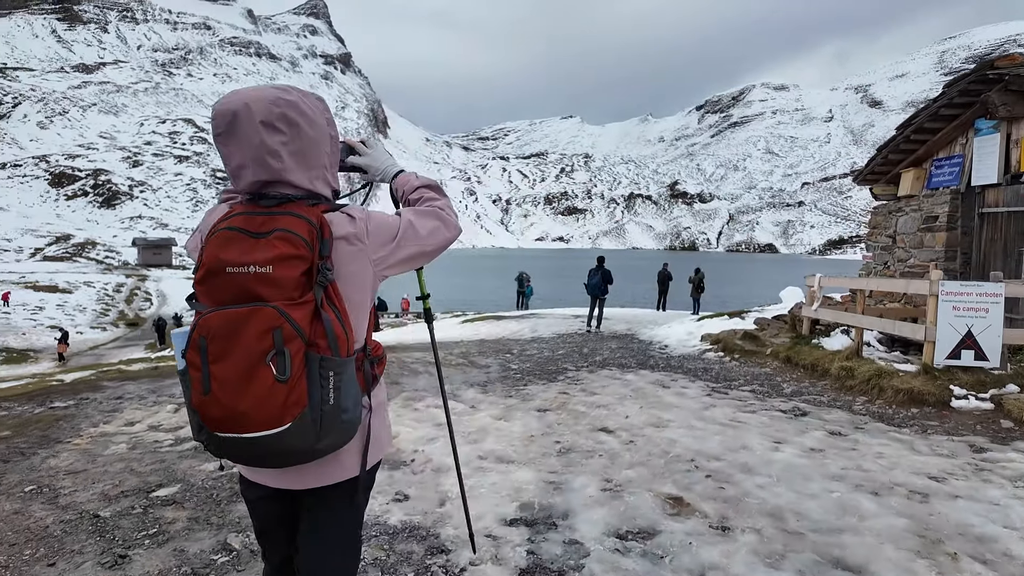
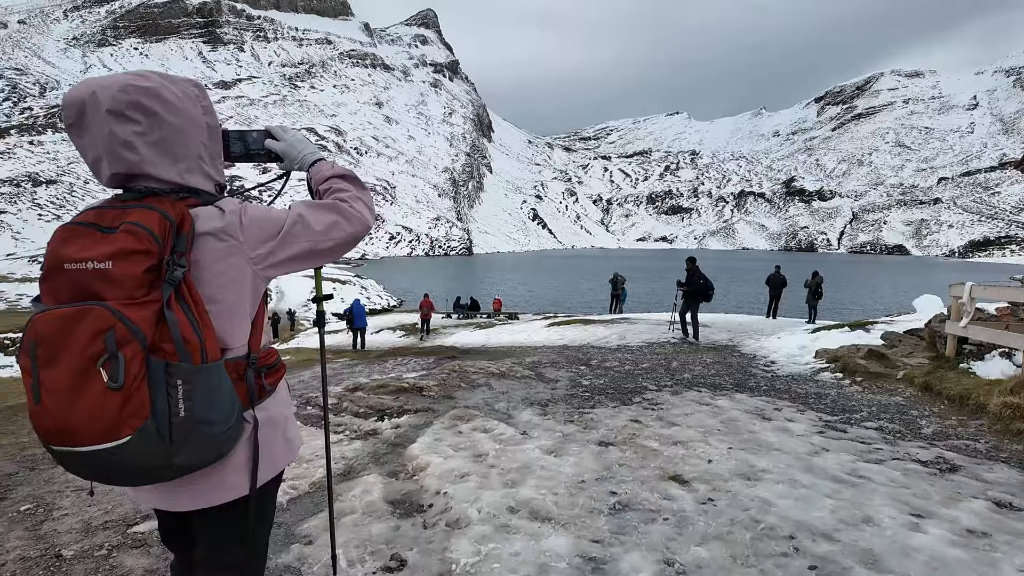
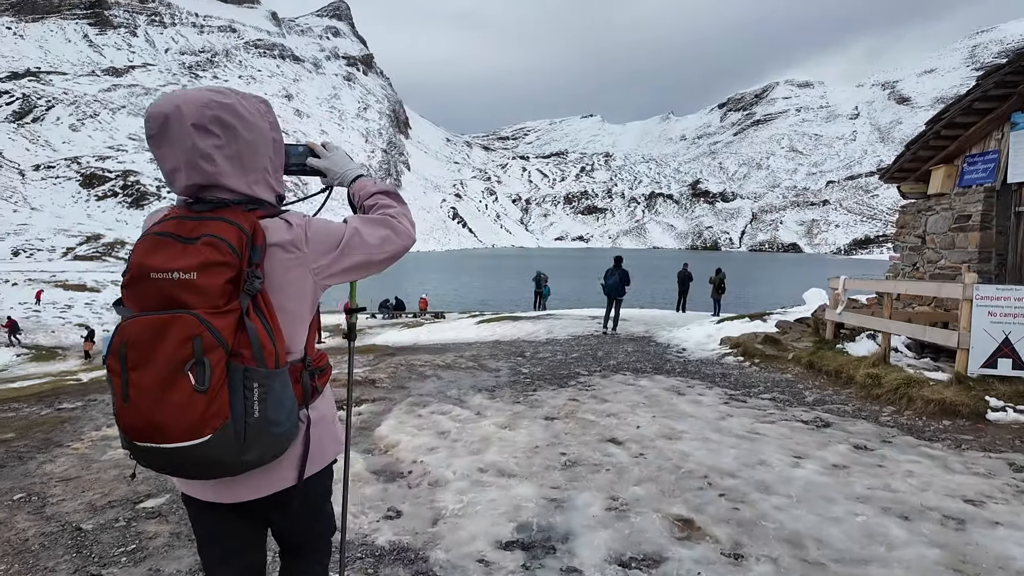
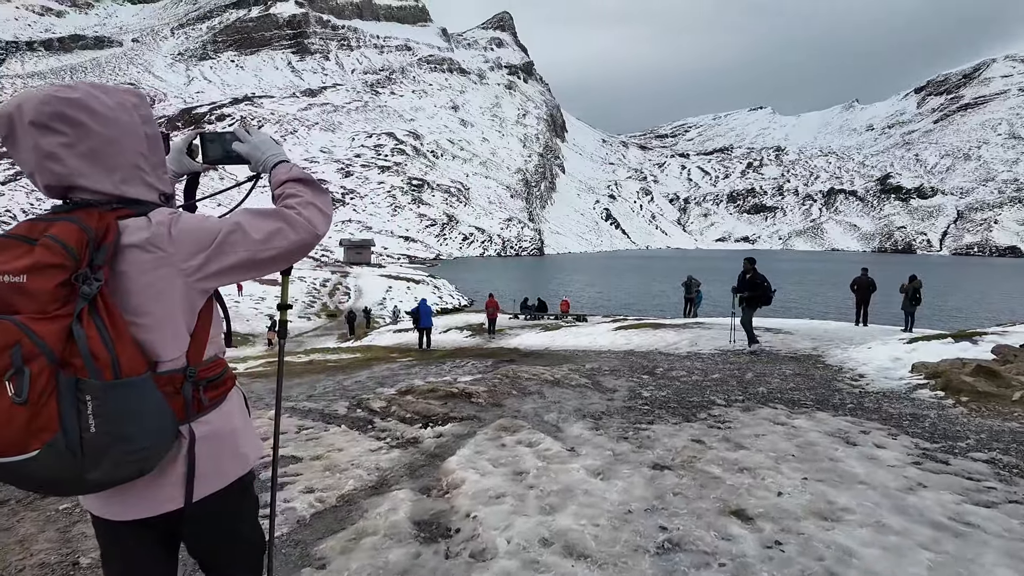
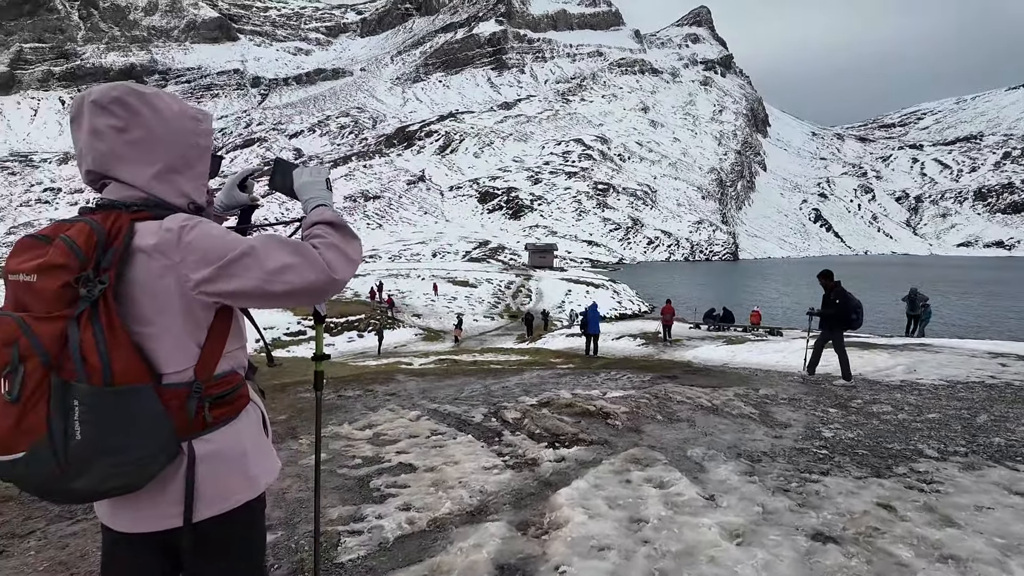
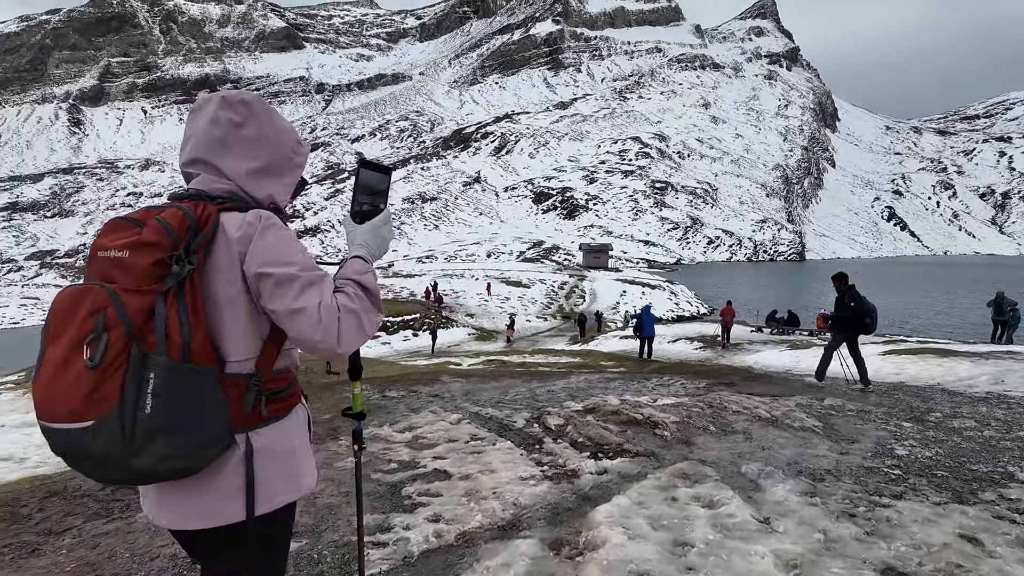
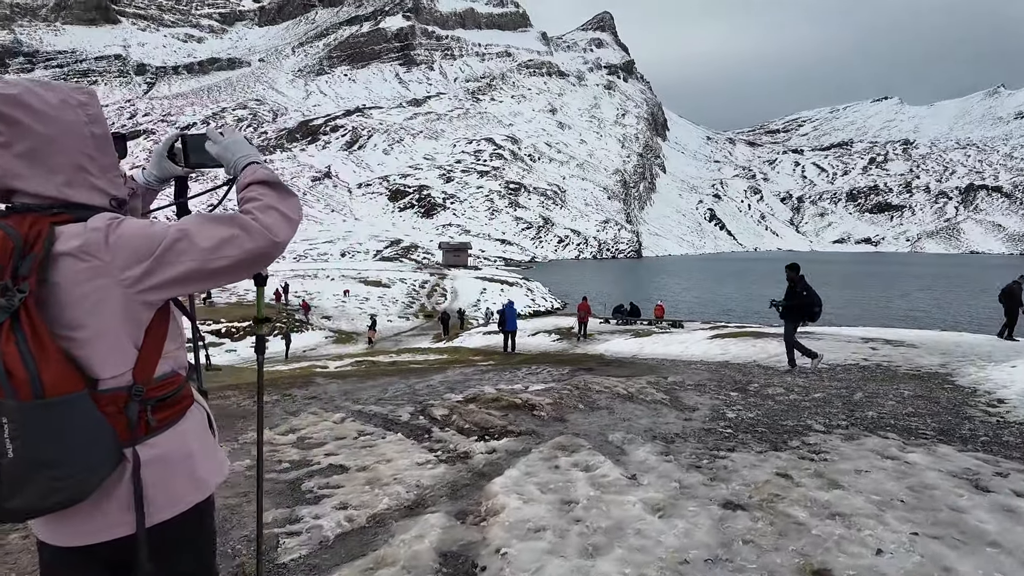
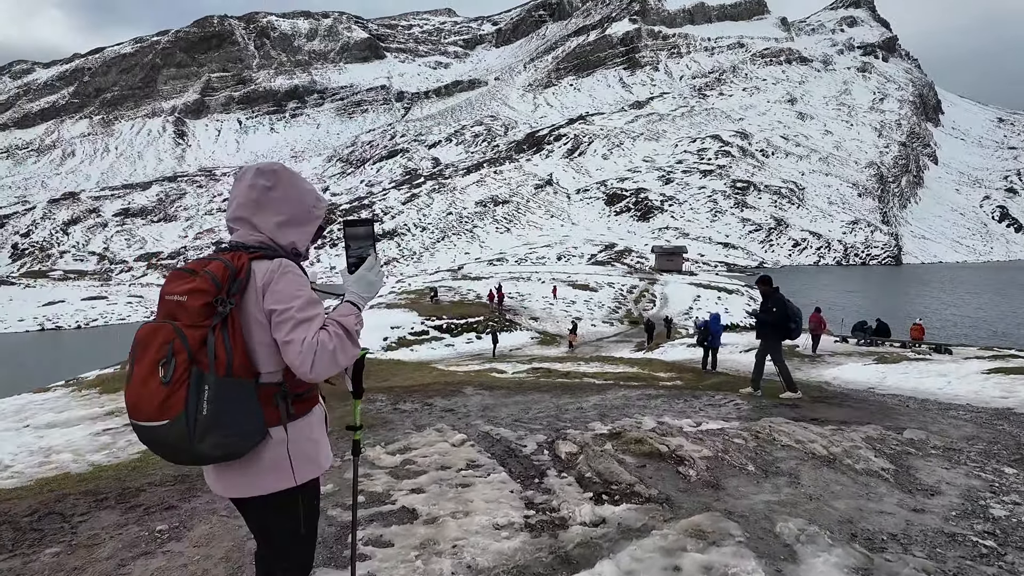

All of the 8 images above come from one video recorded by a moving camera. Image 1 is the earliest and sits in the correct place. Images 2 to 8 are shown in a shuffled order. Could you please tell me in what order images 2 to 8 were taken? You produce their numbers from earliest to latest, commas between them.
3, 2, 4, 7, 5, 6, 8
